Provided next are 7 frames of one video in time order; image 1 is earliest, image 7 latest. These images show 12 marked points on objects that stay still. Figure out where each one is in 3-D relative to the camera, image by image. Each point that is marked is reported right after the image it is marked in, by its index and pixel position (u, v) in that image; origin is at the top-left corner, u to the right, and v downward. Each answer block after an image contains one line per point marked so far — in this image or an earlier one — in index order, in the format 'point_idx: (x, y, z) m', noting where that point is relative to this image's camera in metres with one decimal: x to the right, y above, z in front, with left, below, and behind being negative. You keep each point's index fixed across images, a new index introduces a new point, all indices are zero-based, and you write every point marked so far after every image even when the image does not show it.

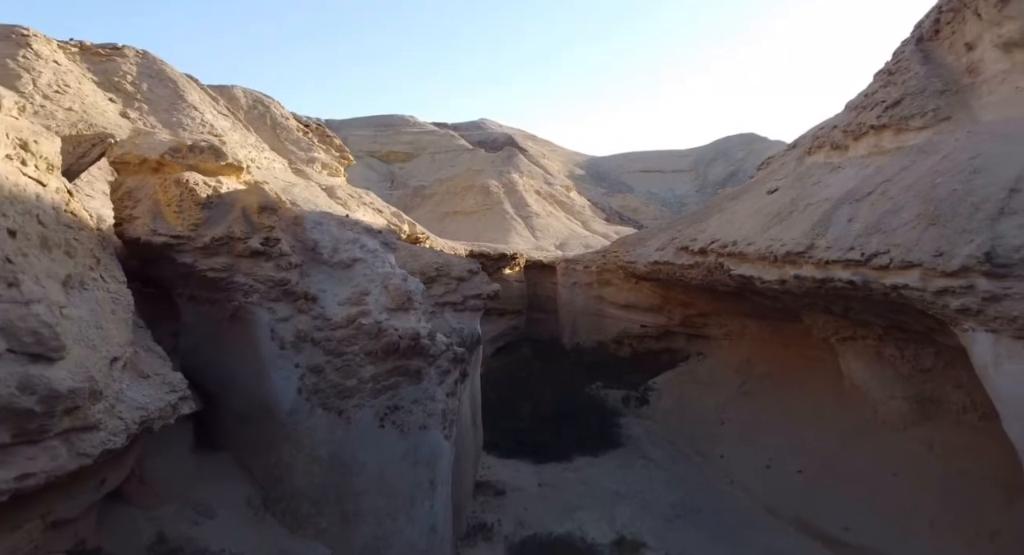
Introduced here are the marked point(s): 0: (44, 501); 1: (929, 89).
0: (-1.9, -0.9, +2.2) m
1: (+3.0, +1.4, +3.9) m
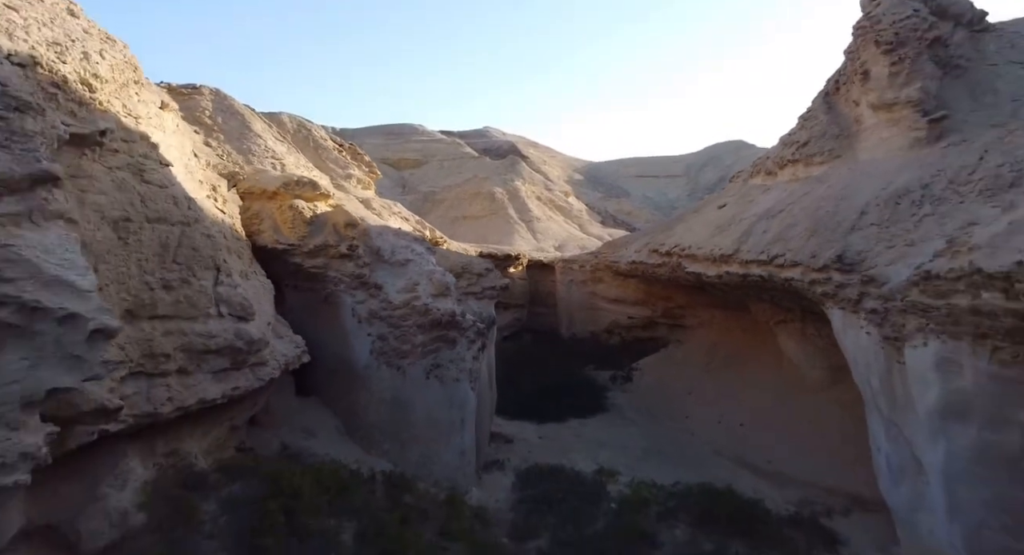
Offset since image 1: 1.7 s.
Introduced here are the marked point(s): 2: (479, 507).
0: (-1.8, -0.9, +3.5) m
1: (+3.1, +1.4, +5.3) m
2: (-0.3, -1.9, +4.4) m
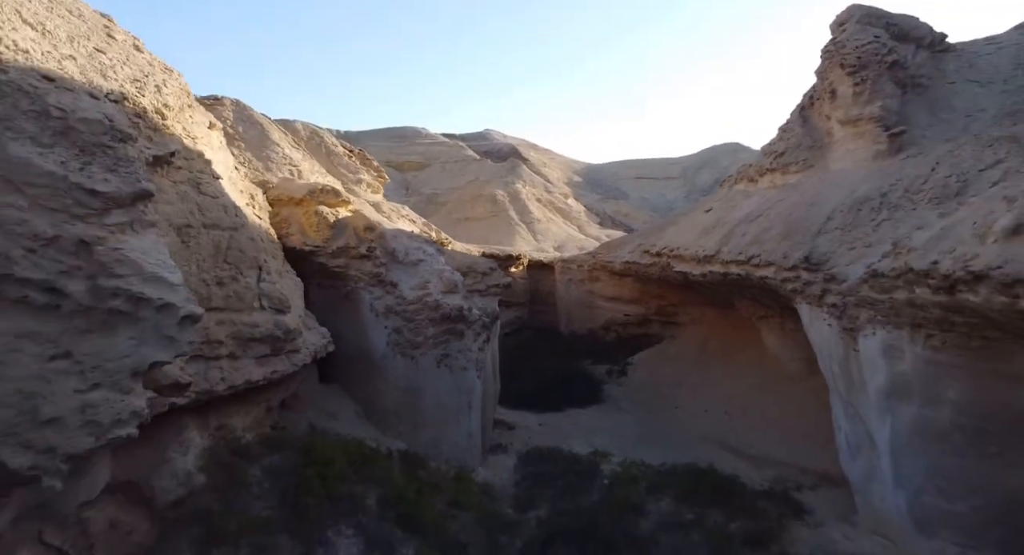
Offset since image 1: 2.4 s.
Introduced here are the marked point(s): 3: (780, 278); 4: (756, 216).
0: (-1.8, -0.9, +4.0) m
1: (+3.1, +1.4, +5.7) m
2: (-0.2, -1.9, +4.9) m
3: (+2.4, 0.0, +4.8) m
4: (+2.6, +0.6, +5.7) m
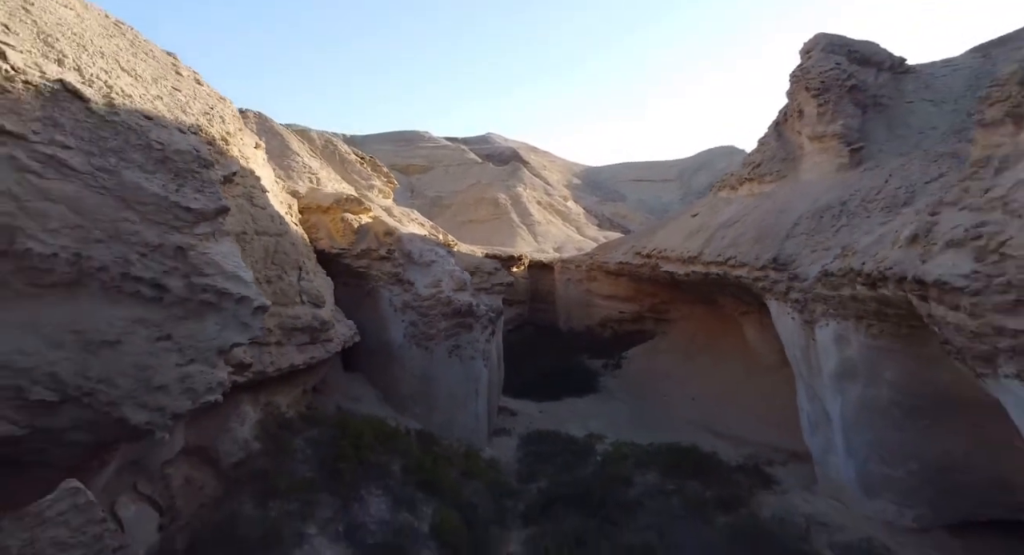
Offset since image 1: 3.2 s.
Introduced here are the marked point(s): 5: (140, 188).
0: (-1.8, -0.9, +4.7) m
1: (+3.1, +1.4, +6.4) m
2: (-0.2, -1.8, +5.5) m
3: (+2.4, 0.0, +5.4) m
4: (+2.6, +0.6, +6.3) m
5: (-2.1, +0.5, +3.0) m
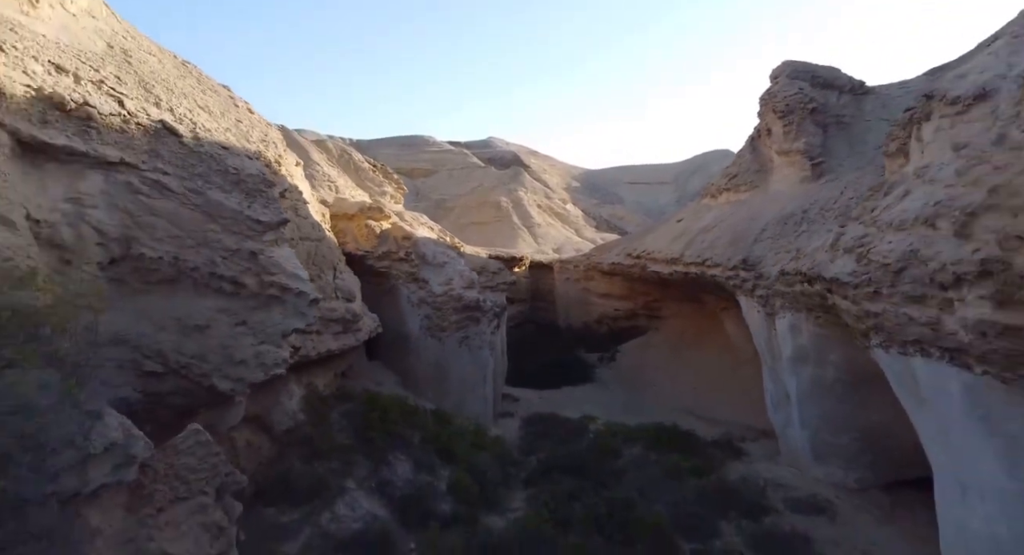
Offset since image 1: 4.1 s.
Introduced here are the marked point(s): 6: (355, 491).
0: (-1.7, -0.8, +5.4) m
1: (+3.2, +1.4, +7.1) m
2: (-0.2, -1.8, +6.3) m
3: (+2.5, 0.0, +6.2) m
4: (+2.6, +0.7, +7.0) m
5: (-2.0, +0.5, +3.8) m
6: (-1.3, -1.7, +4.3) m
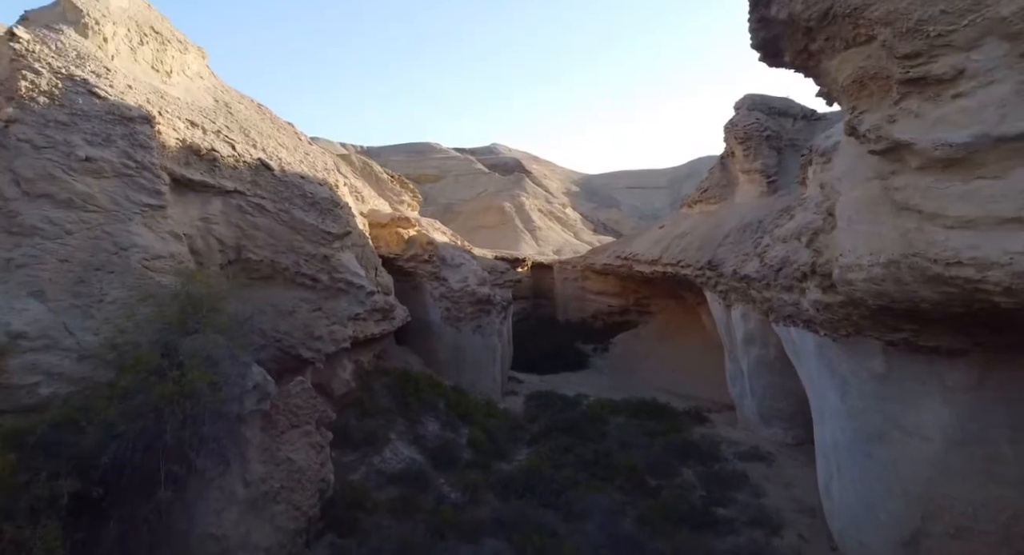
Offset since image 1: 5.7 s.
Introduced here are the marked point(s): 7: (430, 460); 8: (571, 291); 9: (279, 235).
0: (-1.7, -0.8, +6.7) m
1: (+3.2, +1.5, +8.4) m
2: (-0.1, -1.8, +7.5) m
3: (+2.5, 0.0, +7.5) m
4: (+2.7, +0.7, +8.3) m
5: (-2.0, +0.5, +5.0) m
6: (-1.2, -1.7, +5.6) m
7: (-0.8, -1.9, +5.5) m
8: (+1.5, -0.3, +12.8) m
9: (-2.1, +0.4, +4.9) m
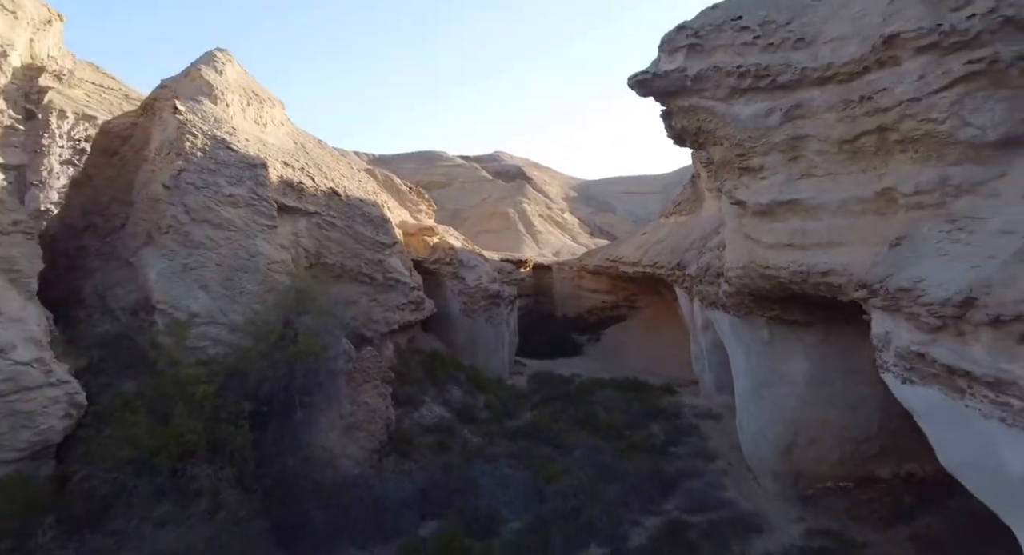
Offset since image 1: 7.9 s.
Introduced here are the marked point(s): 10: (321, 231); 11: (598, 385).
0: (-1.6, -0.8, +8.3) m
1: (+3.3, +1.5, +10.0) m
2: (0.0, -1.8, +9.2) m
3: (+2.6, +0.1, +9.1) m
4: (+2.8, +0.7, +9.9) m
5: (-1.9, +0.5, +6.7) m
6: (-1.1, -1.7, +7.2) m
7: (-0.7, -1.8, +7.1) m
8: (+1.6, -0.3, +14.4) m
9: (-2.0, +0.4, +6.5) m
10: (-2.2, +0.5, +6.3) m
11: (+1.5, -1.8, +9.1) m
